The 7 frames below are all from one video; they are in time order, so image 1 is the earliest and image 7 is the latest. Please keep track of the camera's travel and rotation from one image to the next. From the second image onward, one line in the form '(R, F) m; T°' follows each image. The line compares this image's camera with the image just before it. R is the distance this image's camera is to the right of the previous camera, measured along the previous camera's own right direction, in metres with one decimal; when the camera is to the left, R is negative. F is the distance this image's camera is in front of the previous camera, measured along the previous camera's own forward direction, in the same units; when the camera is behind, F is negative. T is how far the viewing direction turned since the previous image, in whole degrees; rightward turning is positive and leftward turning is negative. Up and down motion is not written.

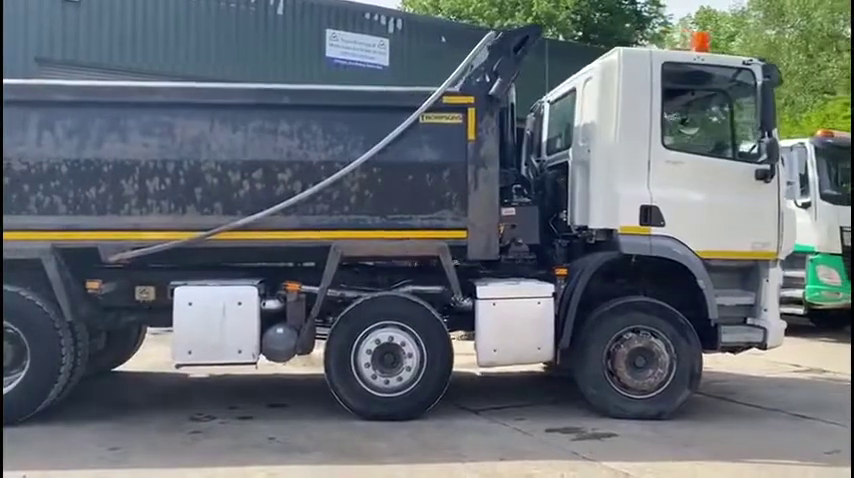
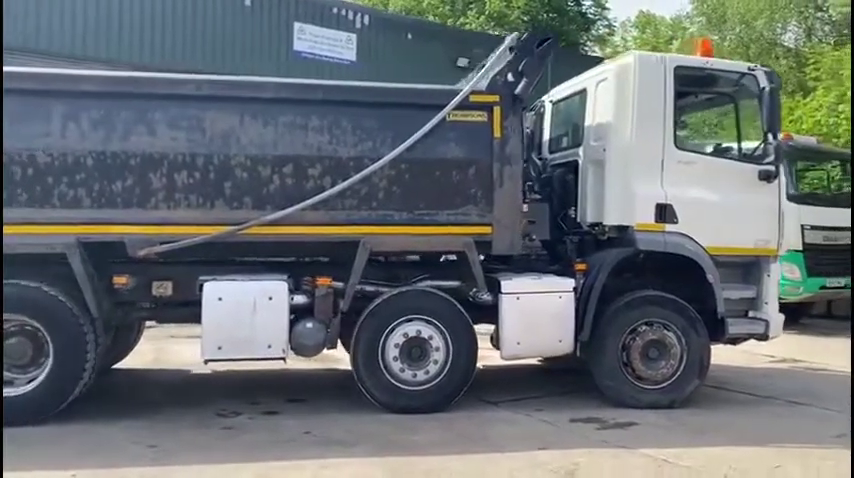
(-0.9, -0.1) m; +5°
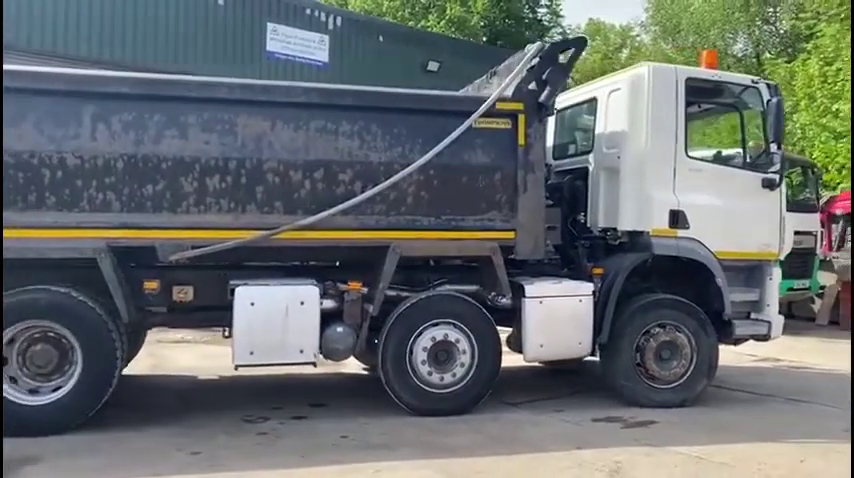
(-0.8, -0.1) m; +4°
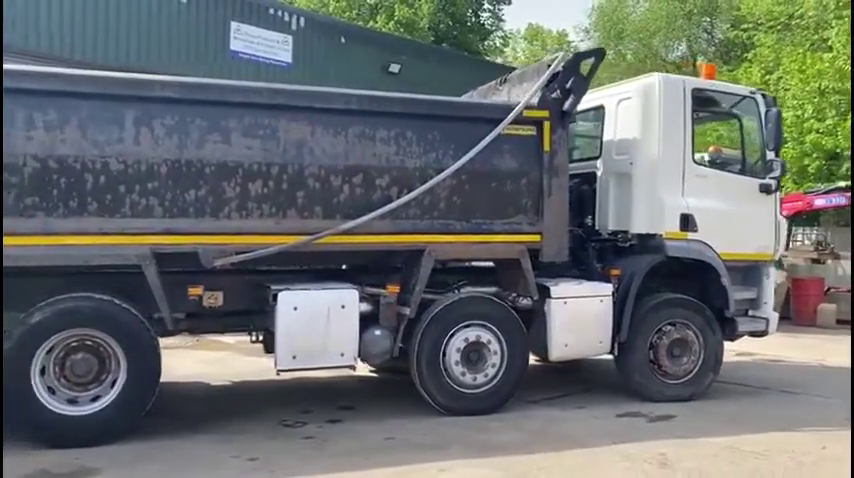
(-1.0, -0.1) m; +5°
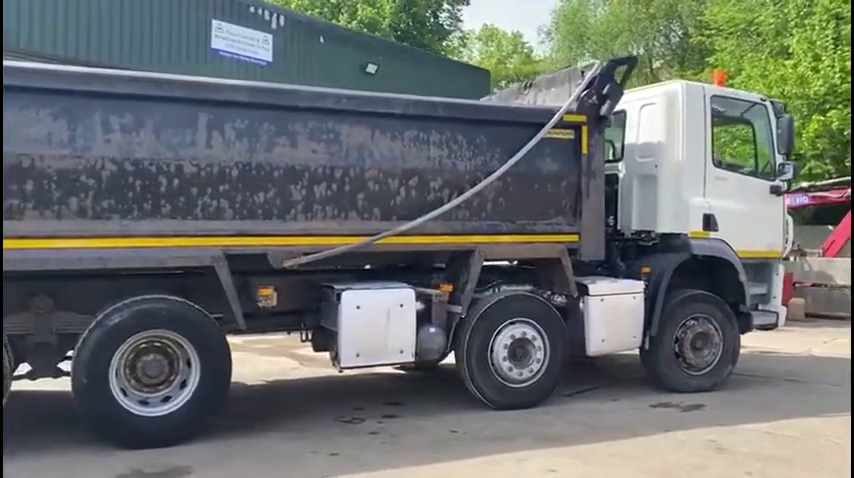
(-1.1, -0.2) m; +4°
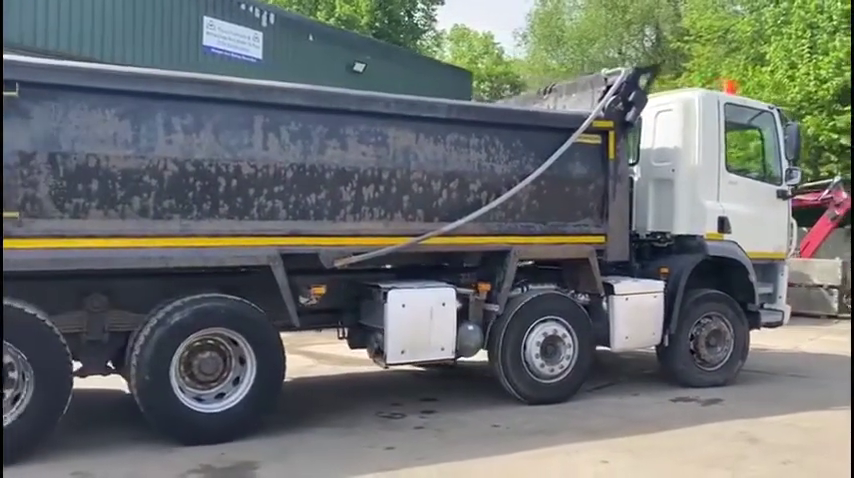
(-0.8, -0.2) m; +3°
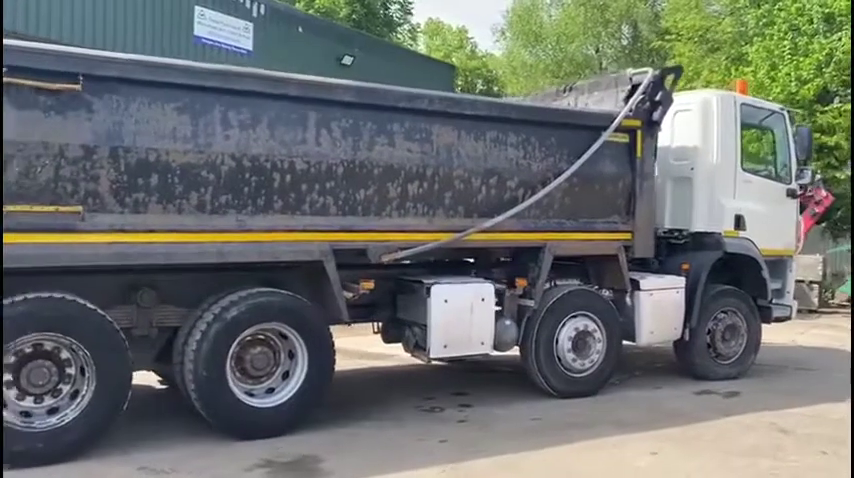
(-0.8, -0.1) m; +3°
